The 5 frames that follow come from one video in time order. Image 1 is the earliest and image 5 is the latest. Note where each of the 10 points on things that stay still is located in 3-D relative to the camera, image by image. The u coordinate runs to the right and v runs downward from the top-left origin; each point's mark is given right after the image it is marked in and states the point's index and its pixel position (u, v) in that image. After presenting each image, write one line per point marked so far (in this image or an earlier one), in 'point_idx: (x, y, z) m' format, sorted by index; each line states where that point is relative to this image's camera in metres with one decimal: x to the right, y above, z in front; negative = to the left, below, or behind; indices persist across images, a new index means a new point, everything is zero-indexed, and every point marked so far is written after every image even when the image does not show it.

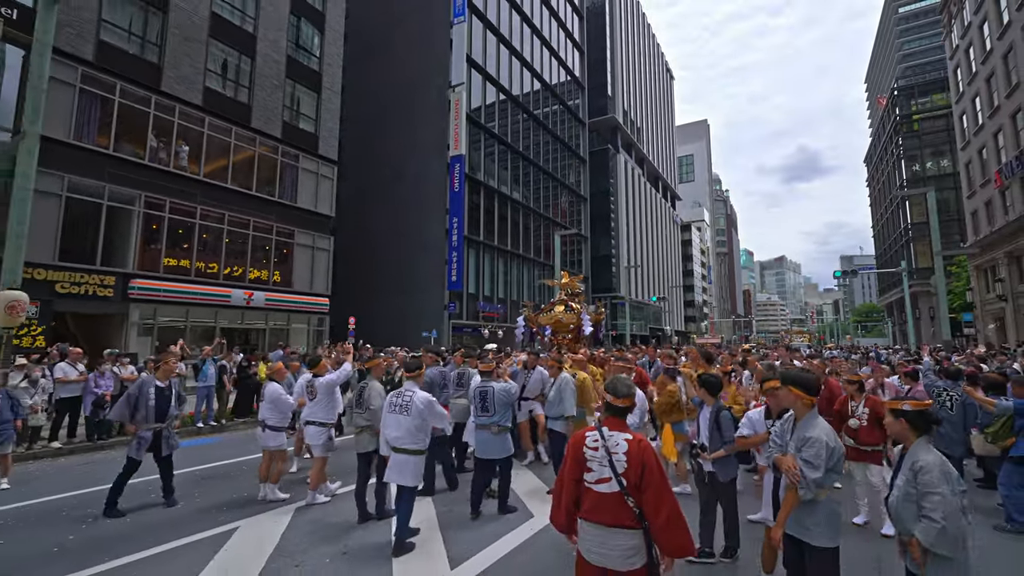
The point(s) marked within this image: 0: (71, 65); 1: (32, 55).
0: (-16.9, +8.6, +18.0) m
1: (-11.7, +5.7, +11.5) m
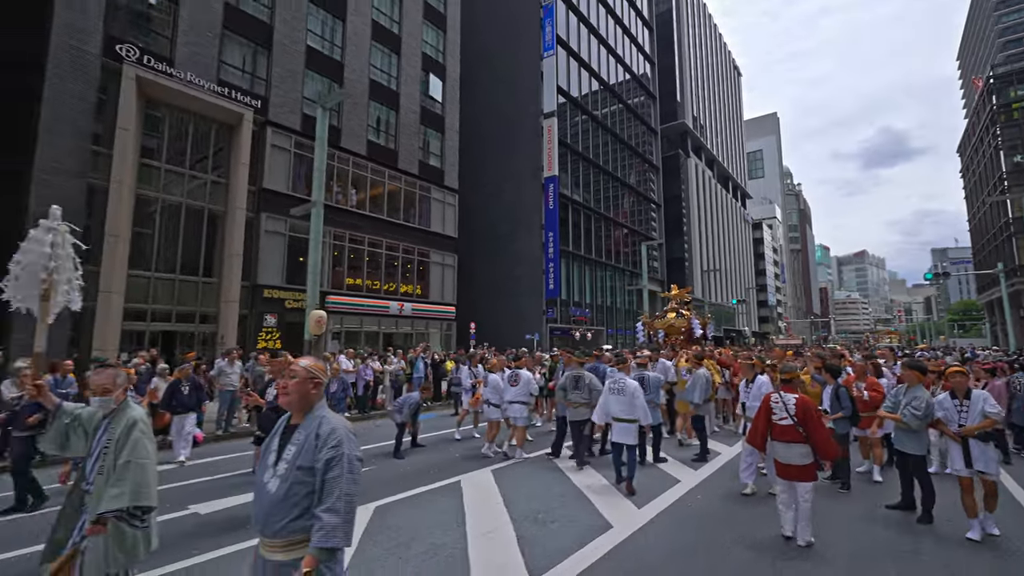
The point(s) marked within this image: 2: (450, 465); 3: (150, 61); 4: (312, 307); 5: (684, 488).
0: (-11.4, +7.8, +23.8) m
1: (-6.9, +4.9, +16.7) m
2: (-1.4, -3.7, +9.9) m
3: (-14.9, +9.4, +19.3) m
4: (-6.7, -0.6, +15.6) m
5: (+3.1, -3.6, +8.4) m
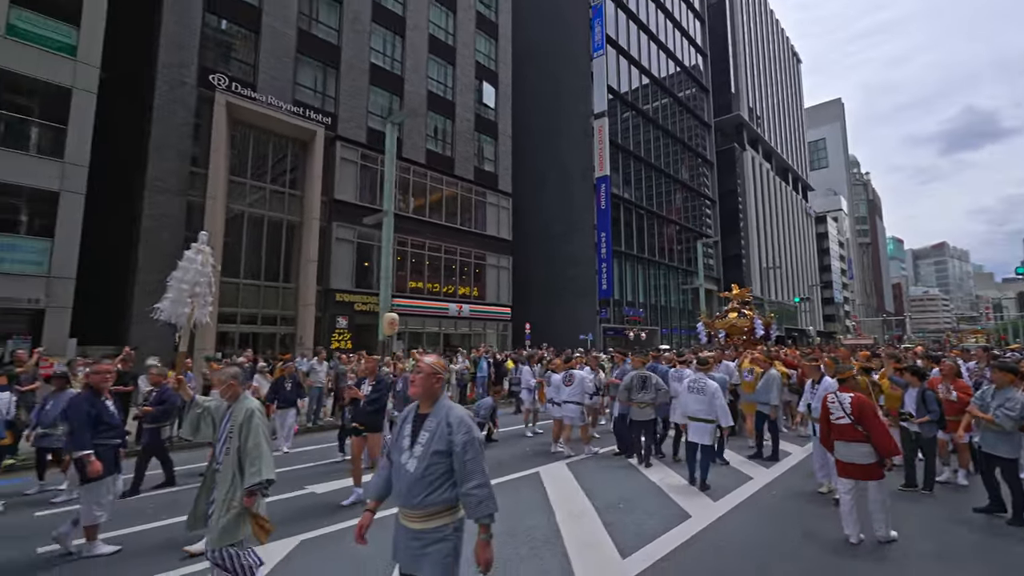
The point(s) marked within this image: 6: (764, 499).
0: (-8.5, +7.6, +25.4) m
1: (-4.7, +4.8, +17.8) m
2: (+0.2, -3.8, +10.5) m
3: (-12.5, +9.1, +21.2) m
4: (-4.5, -0.8, +16.7) m
5: (+4.5, -3.6, +8.6) m
6: (+4.2, -3.5, +7.8) m
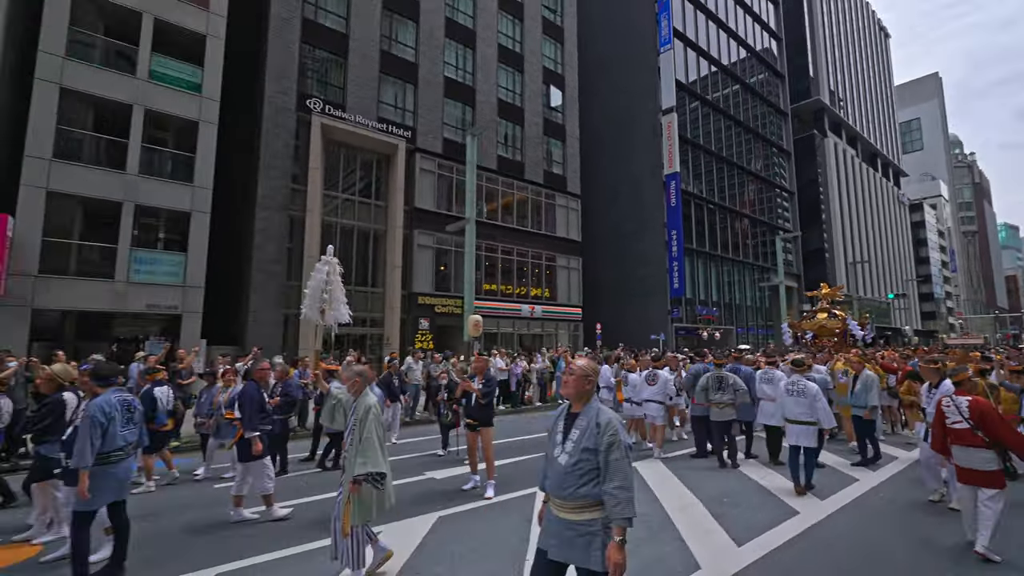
0: (-4.6, +7.4, +26.8) m
1: (-1.7, +4.7, +18.9) m
2: (+2.4, -3.9, +10.9) m
3: (-9.0, +8.9, +23.2) m
4: (-1.6, -0.9, +17.7) m
5: (+6.3, -3.6, +8.5) m
6: (+5.9, -3.5, +7.8) m
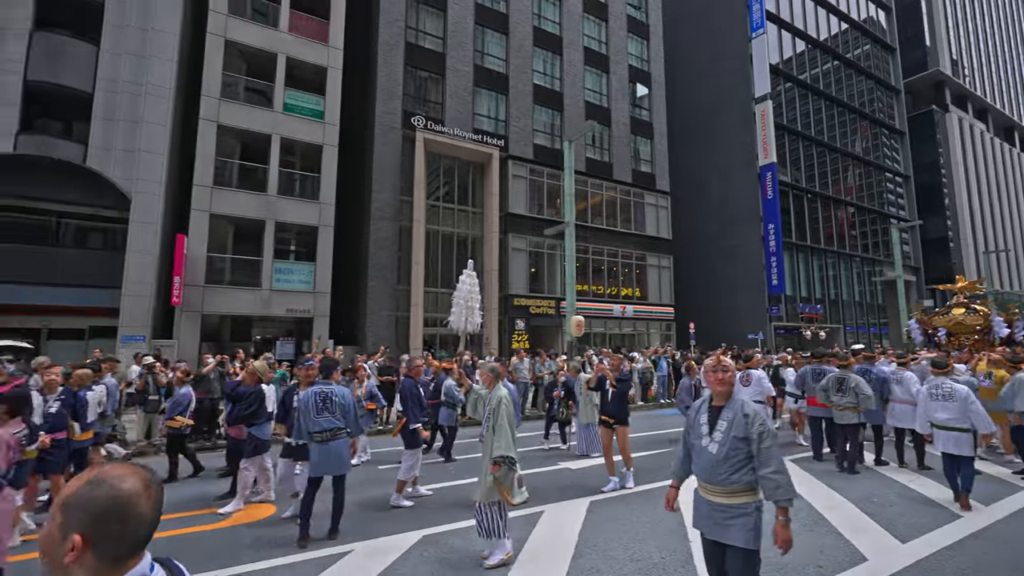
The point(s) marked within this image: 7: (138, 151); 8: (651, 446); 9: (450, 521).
0: (+0.7, +7.3, +27.8) m
1: (+2.3, +4.6, +19.5) m
2: (+5.2, -3.9, +11.0) m
3: (-4.3, +8.7, +24.9) m
4: (+2.3, -1.0, +18.3) m
5: (+8.8, -3.6, +8.0) m
6: (+8.3, -3.5, +7.3) m
7: (-14.6, +5.4, +18.3) m
8: (+3.6, -4.0, +12.0) m
9: (-0.9, -3.5, +7.0) m
